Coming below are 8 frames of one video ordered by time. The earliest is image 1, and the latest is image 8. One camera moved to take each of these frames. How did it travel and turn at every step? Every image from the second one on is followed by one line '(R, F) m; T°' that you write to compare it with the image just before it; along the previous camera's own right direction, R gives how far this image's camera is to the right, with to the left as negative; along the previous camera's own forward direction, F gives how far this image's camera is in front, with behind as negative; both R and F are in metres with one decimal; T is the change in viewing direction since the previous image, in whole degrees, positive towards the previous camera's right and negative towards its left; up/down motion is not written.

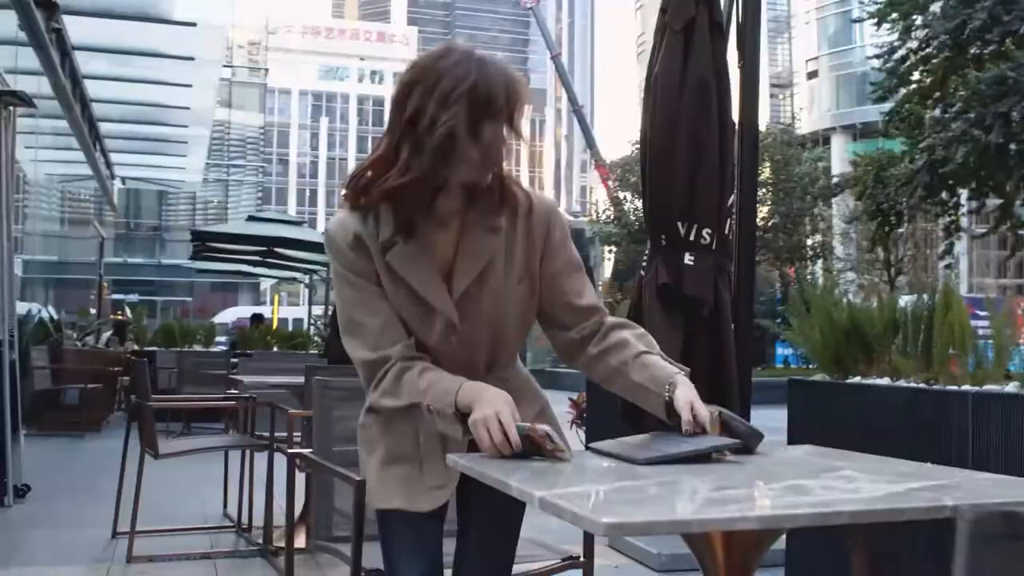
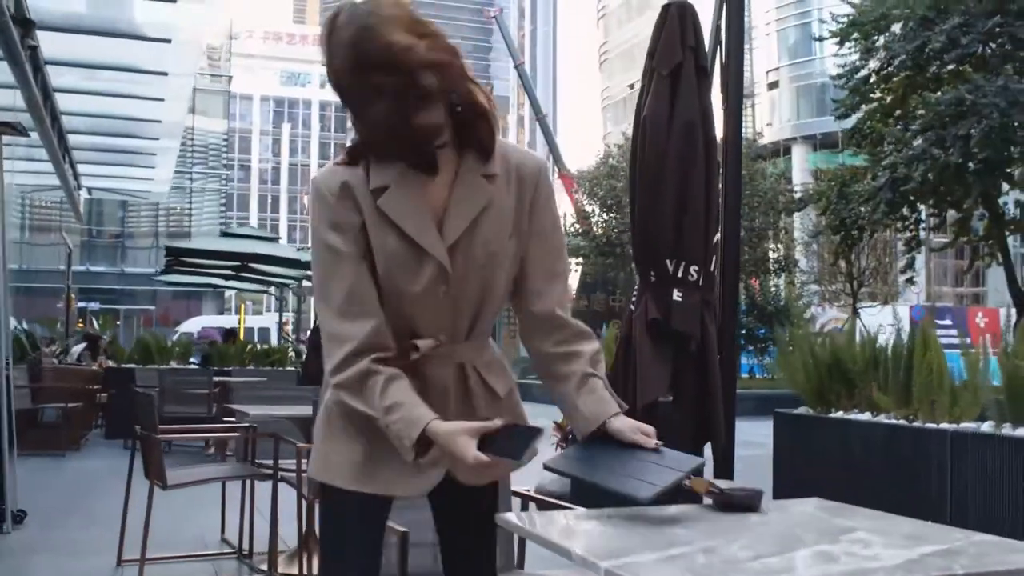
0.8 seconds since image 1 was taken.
(-0.1, -0.2) m; +2°
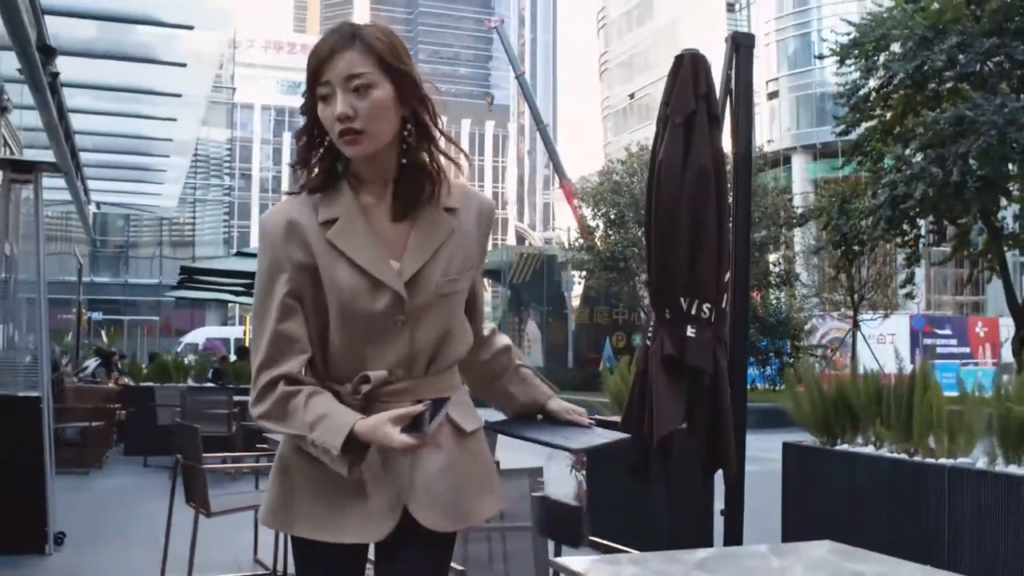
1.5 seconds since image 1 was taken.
(-0.1, -0.2) m; 0°
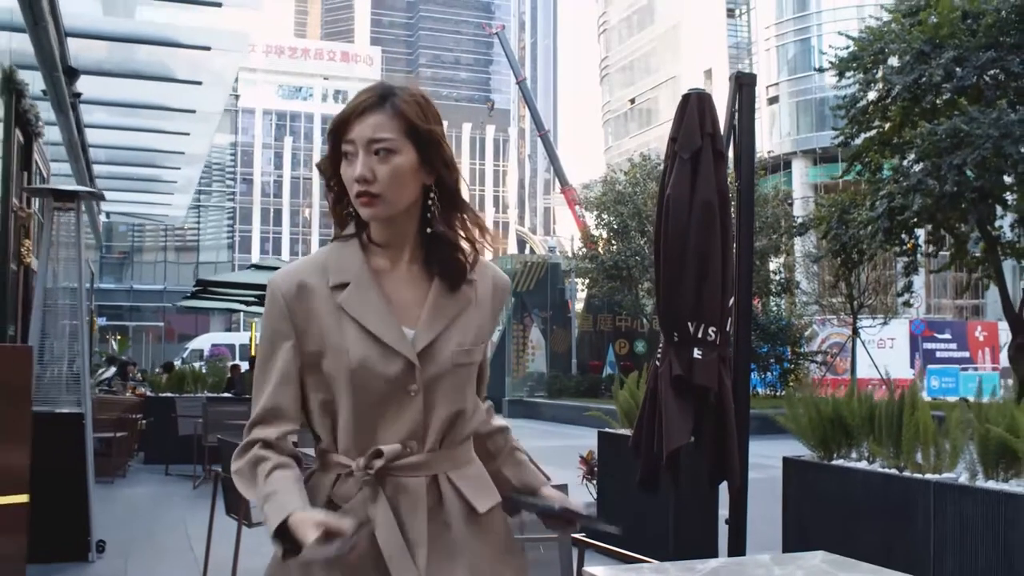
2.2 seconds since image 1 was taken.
(-0.1, -0.3) m; 0°
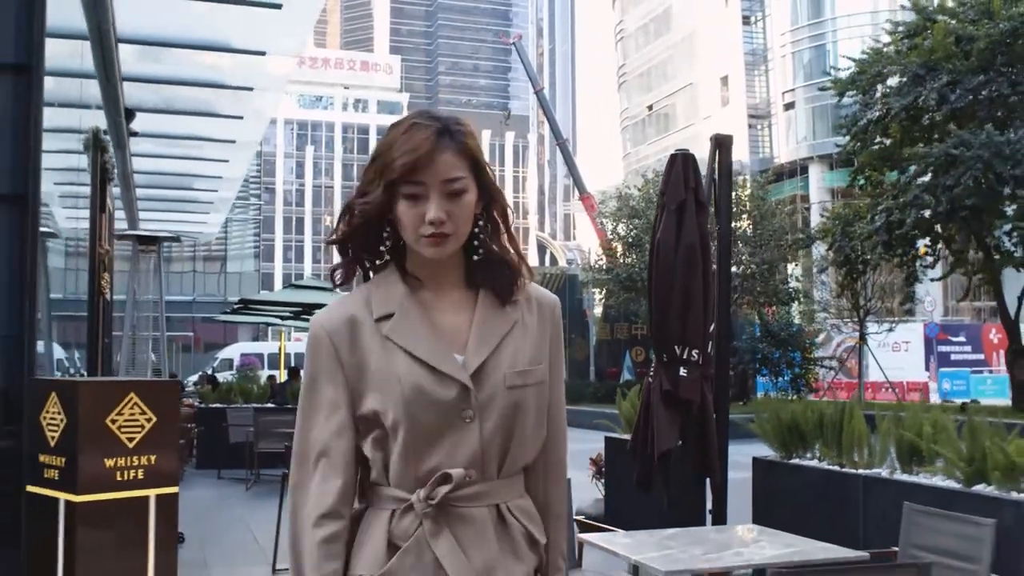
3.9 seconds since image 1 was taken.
(0.0, -1.0) m; -1°
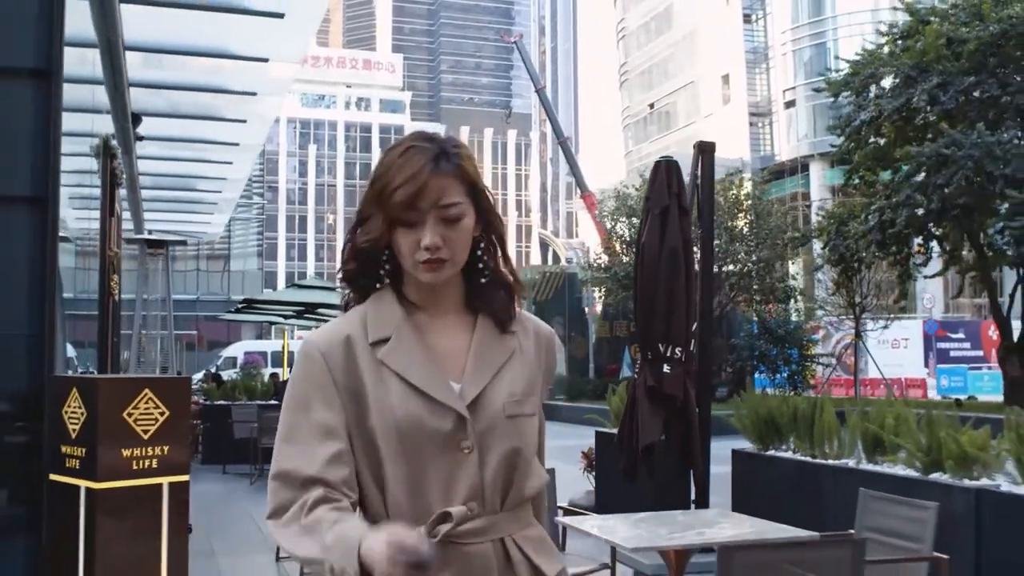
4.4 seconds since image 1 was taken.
(+0.1, -0.3) m; 0°
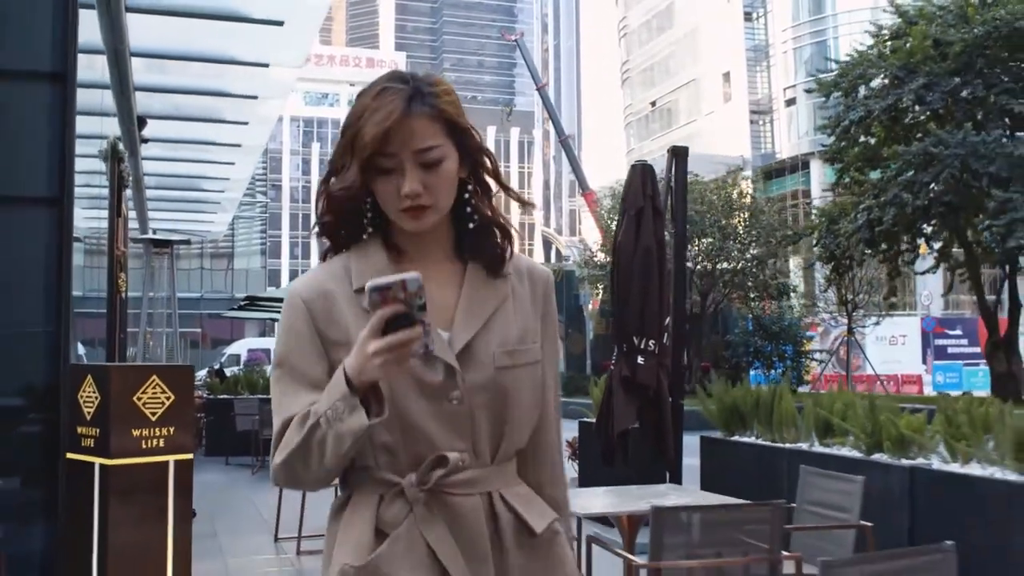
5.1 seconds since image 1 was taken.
(+0.1, -0.4) m; 0°
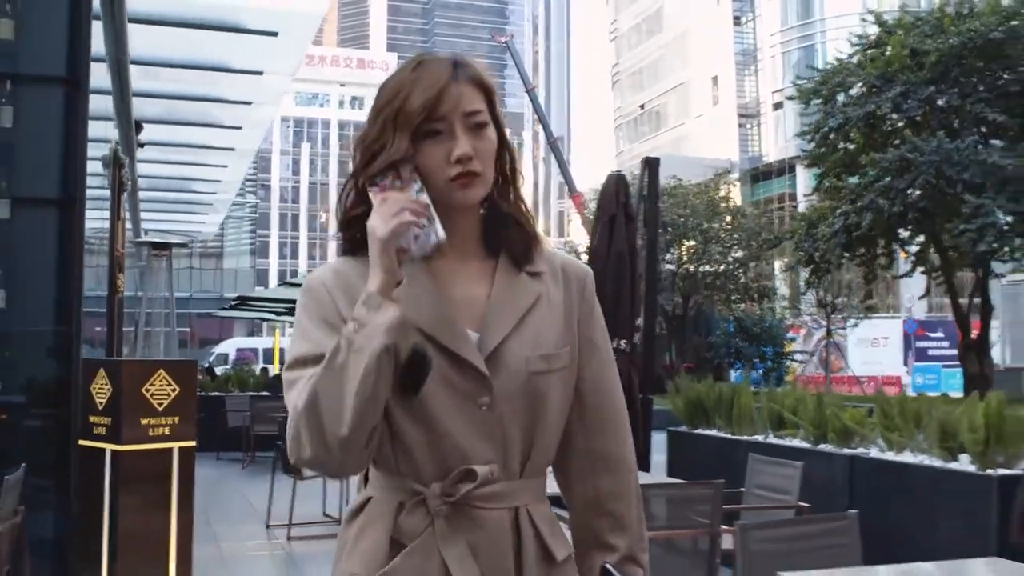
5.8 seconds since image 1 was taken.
(+0.1, -0.4) m; +1°
